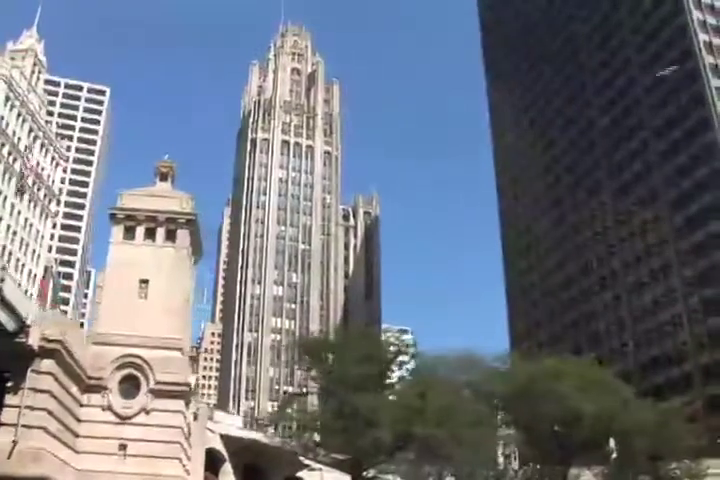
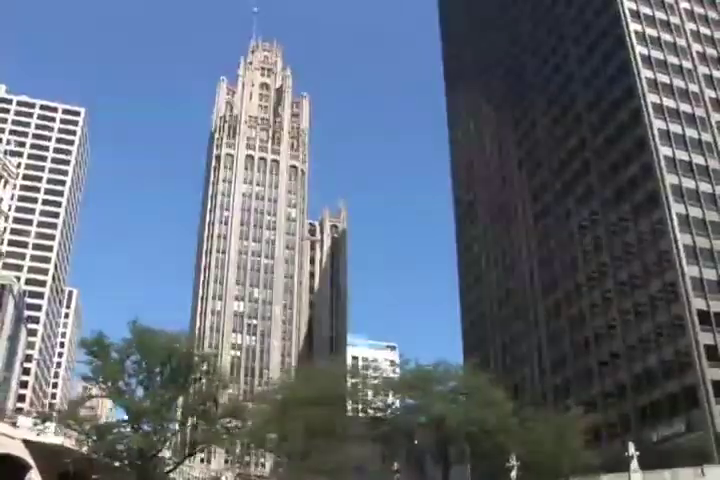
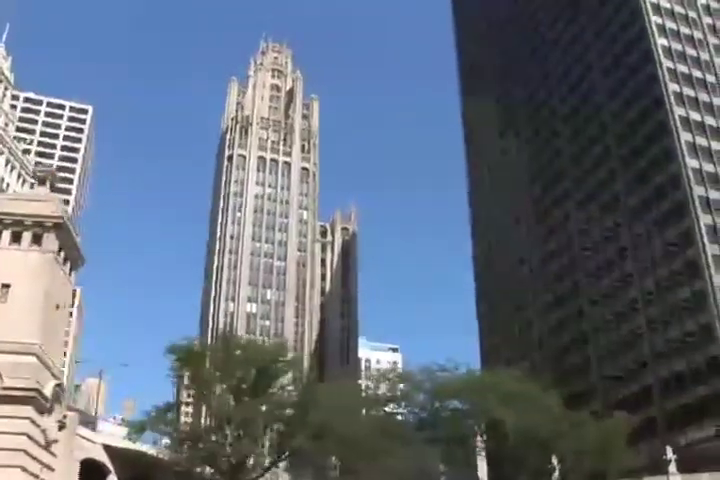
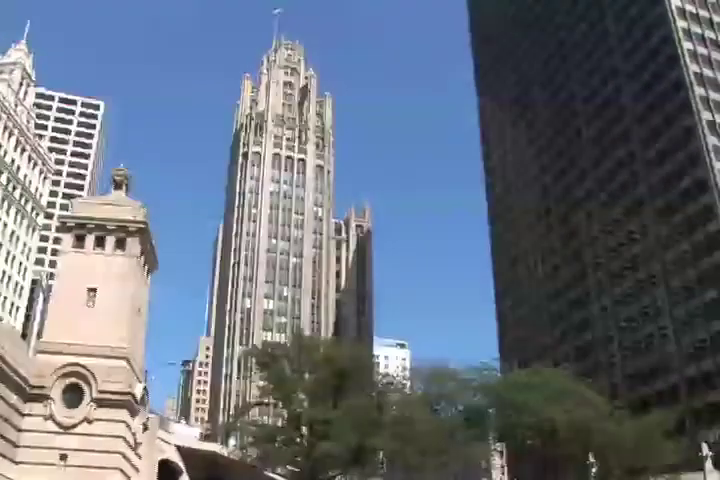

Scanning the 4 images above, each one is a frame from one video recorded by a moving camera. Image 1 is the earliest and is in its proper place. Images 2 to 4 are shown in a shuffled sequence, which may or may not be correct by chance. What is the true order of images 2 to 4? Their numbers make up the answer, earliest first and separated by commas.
4, 3, 2
